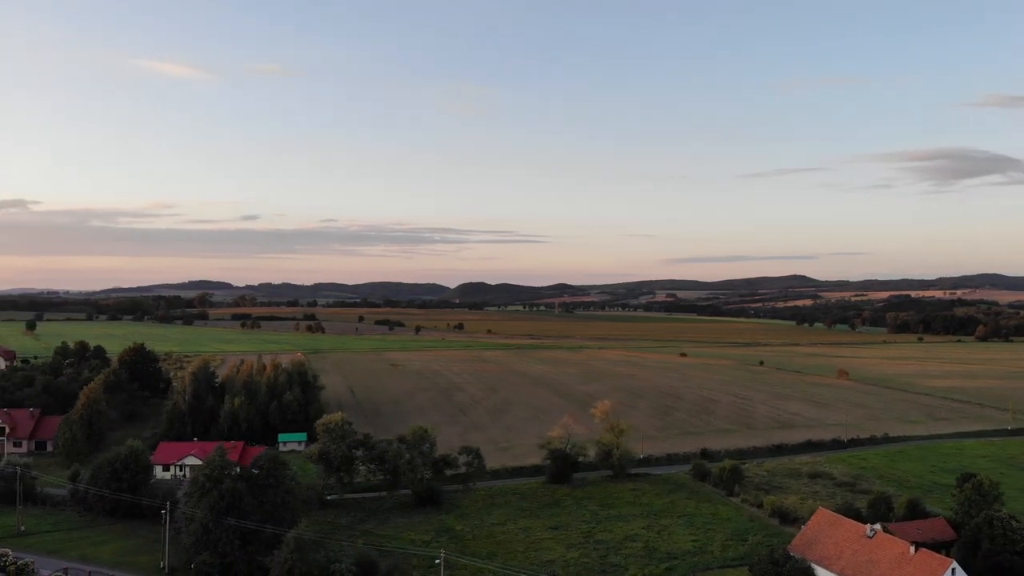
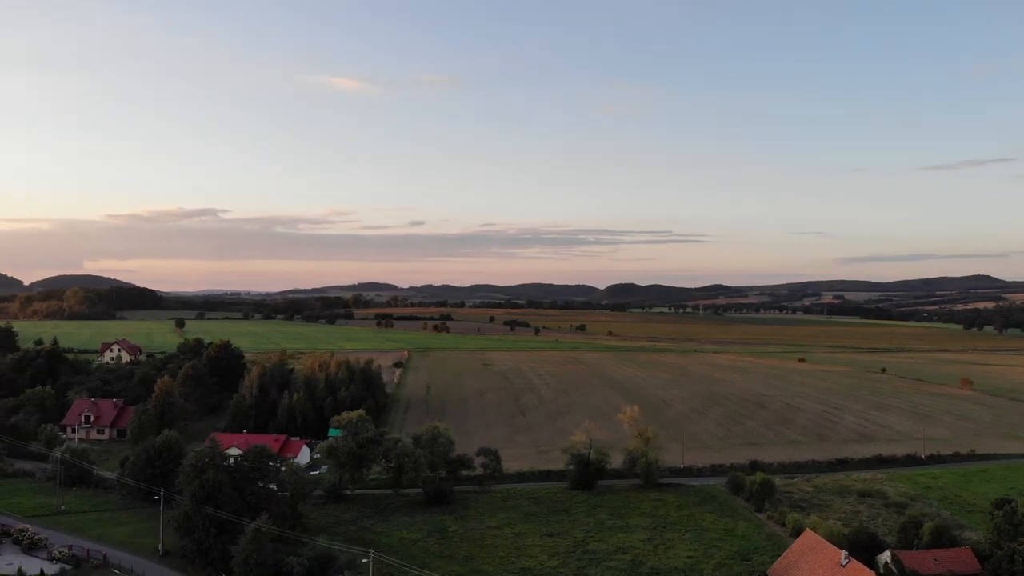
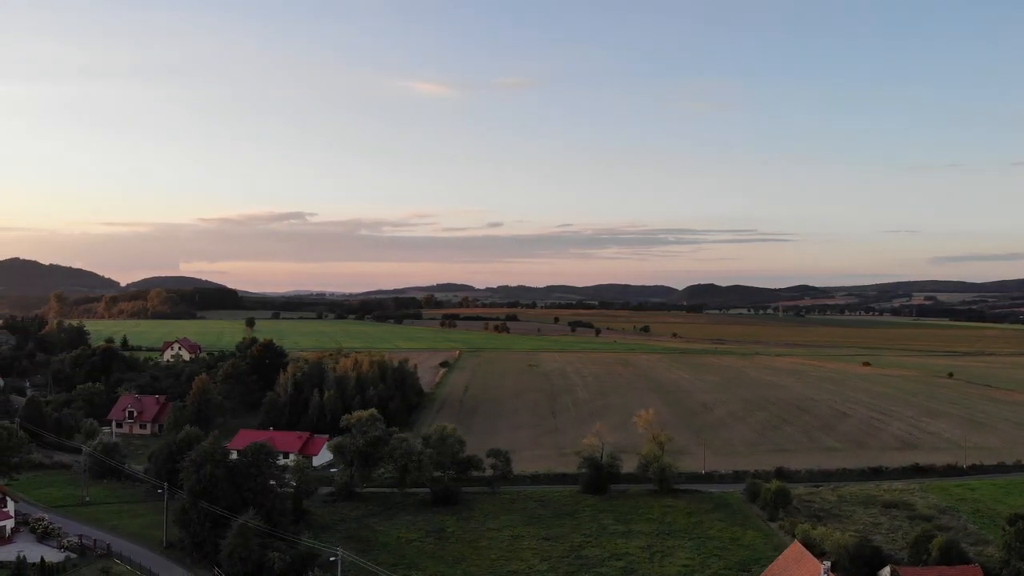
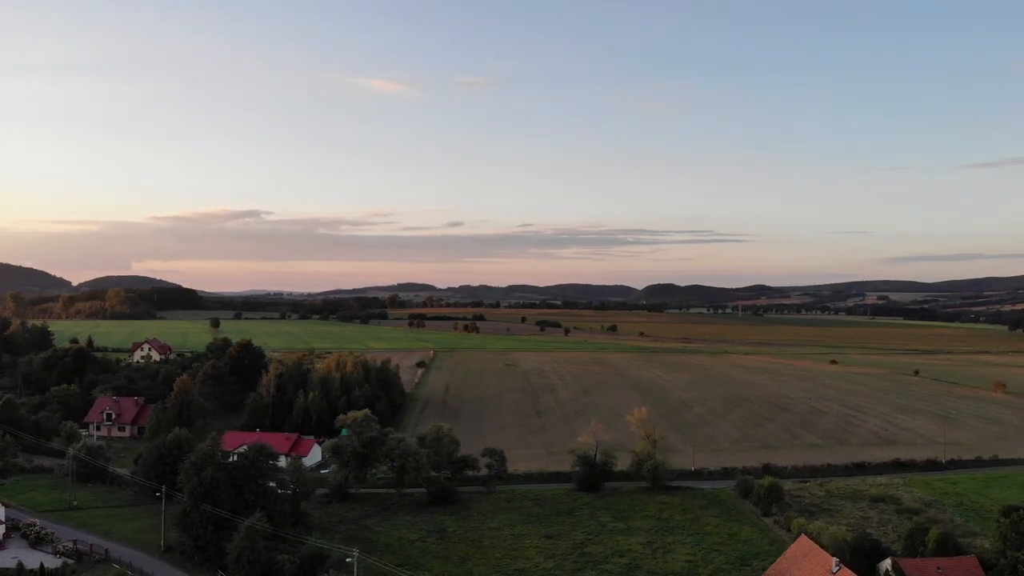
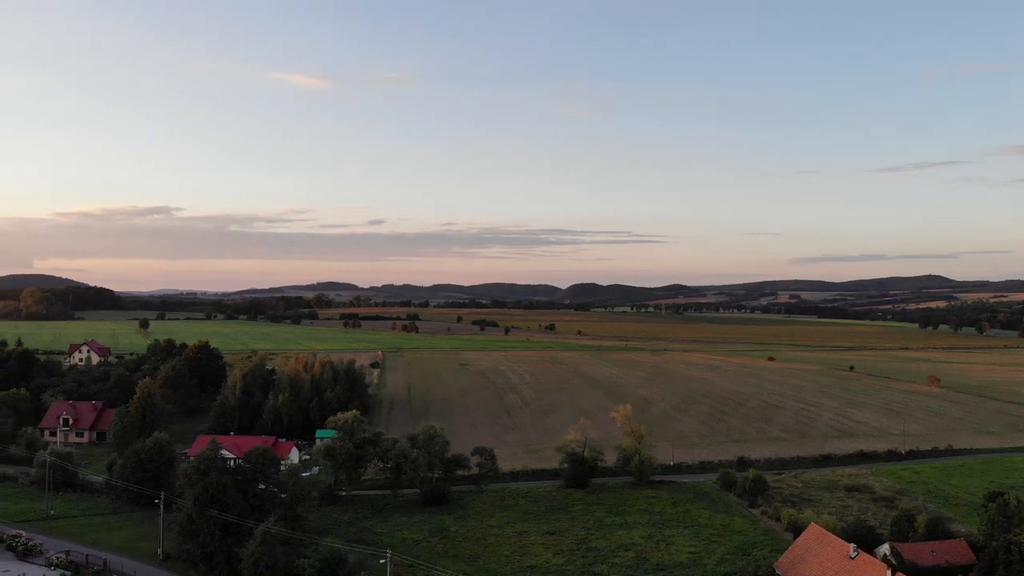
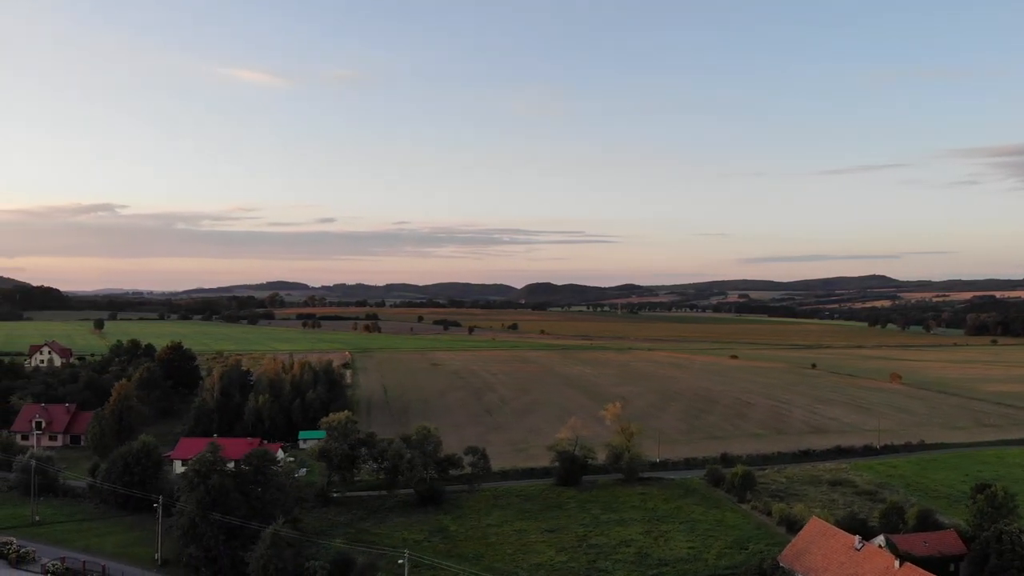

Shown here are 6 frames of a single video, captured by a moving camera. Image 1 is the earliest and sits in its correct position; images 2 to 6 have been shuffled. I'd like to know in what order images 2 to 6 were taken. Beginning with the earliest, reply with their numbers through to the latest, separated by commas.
6, 5, 2, 4, 3
